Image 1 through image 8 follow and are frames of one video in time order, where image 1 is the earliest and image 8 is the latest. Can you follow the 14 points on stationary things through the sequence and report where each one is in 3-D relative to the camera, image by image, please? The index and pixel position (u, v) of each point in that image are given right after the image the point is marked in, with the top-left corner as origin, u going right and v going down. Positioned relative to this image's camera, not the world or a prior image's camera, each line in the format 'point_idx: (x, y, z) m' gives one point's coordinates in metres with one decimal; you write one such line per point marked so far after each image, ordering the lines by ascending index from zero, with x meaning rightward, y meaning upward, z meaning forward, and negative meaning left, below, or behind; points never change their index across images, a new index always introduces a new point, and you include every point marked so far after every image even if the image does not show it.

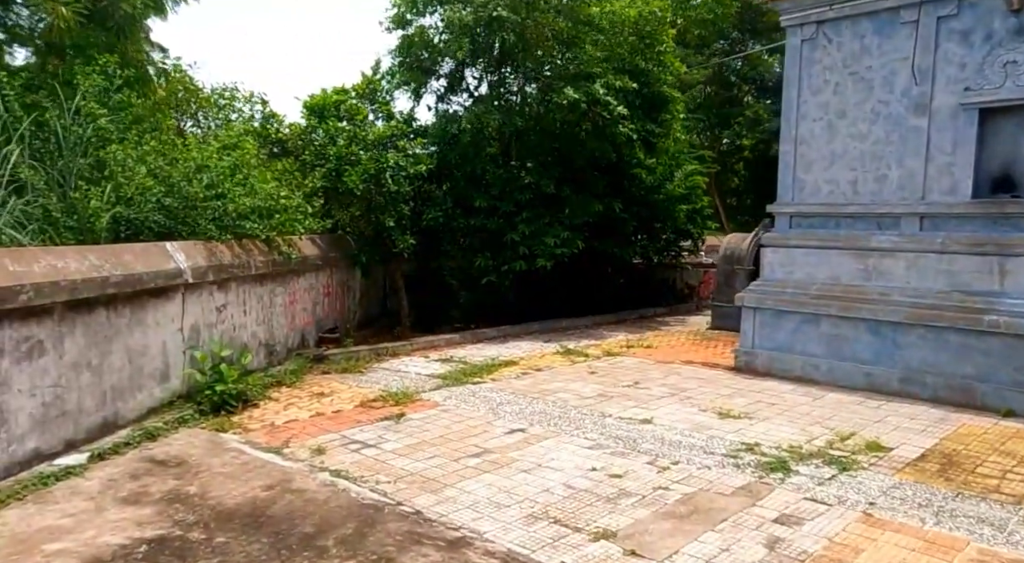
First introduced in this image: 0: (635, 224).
0: (+1.9, +0.9, +11.1) m
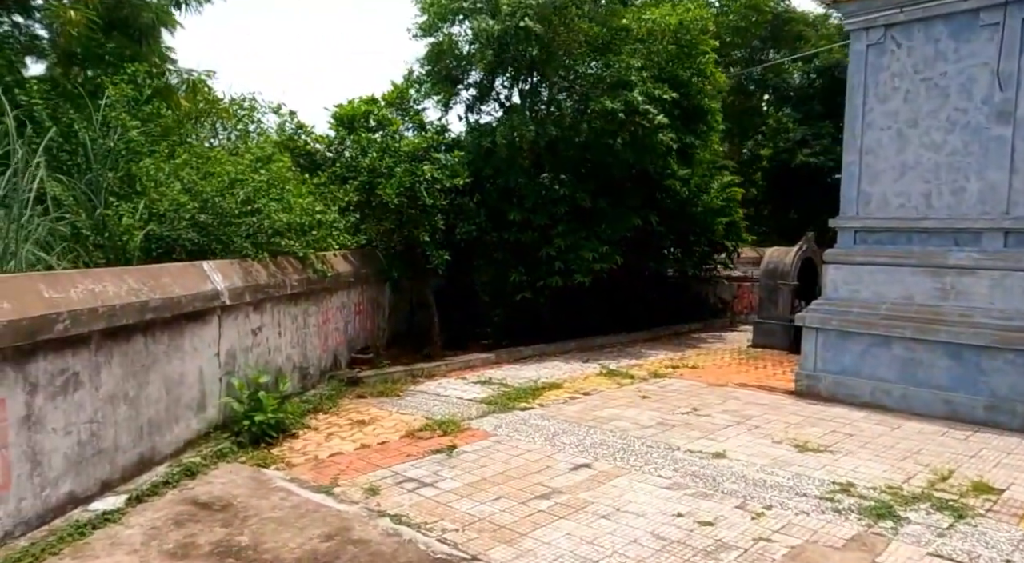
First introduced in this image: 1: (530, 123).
0: (+2.4, +0.7, +10.7) m
1: (+0.2, +2.0, +9.1) m
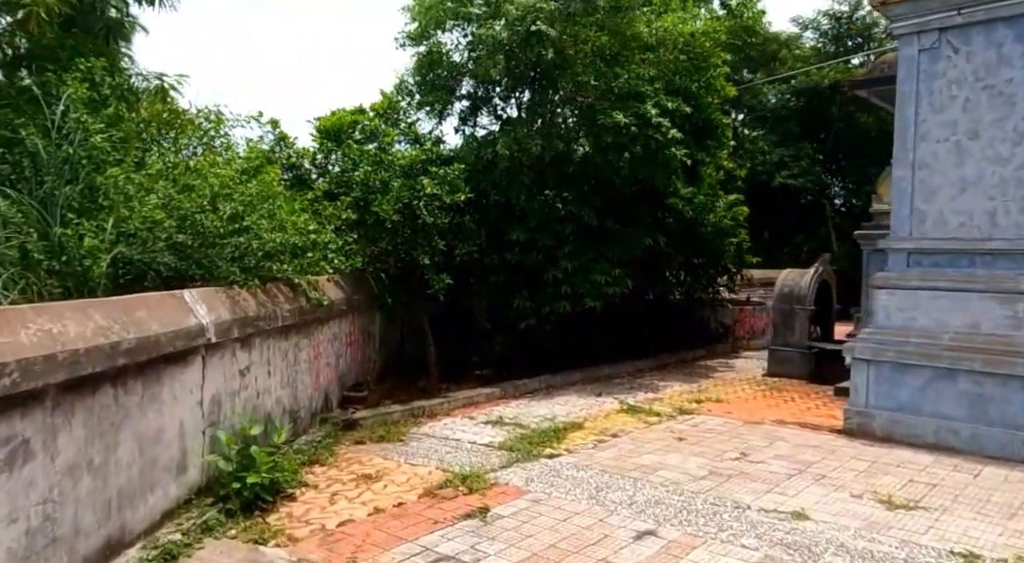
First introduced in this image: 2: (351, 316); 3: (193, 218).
0: (+2.4, +0.3, +10.1) m
1: (+0.3, +1.7, +8.4) m
2: (-1.6, -0.4, +7.2) m
3: (-2.2, +0.4, +4.9) m
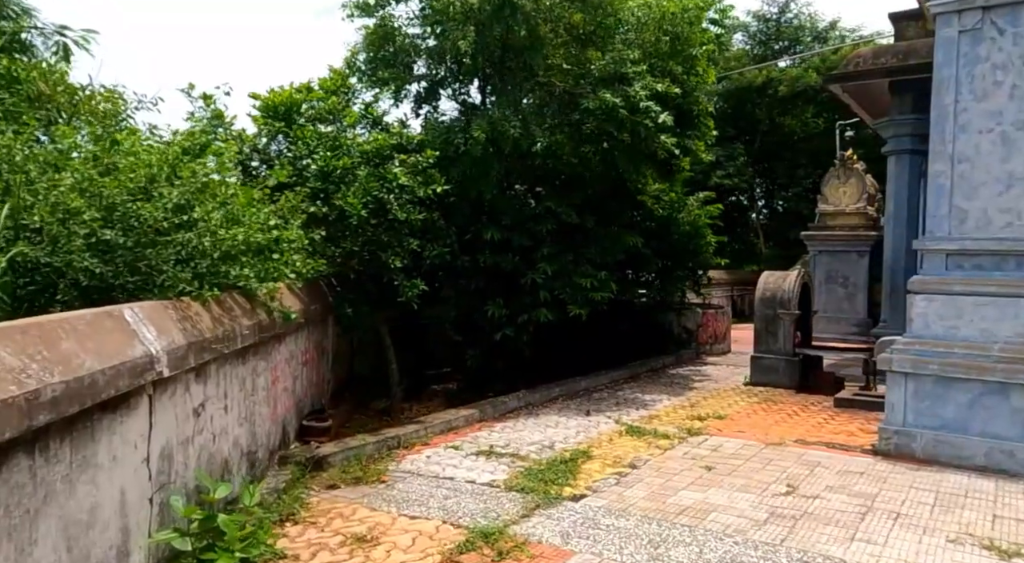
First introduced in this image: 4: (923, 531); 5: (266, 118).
0: (+1.9, +0.3, +9.4) m
1: (0.0, +1.7, +7.5) m
2: (-1.7, -0.4, +6.1) m
3: (-2.0, +0.4, +3.7) m
4: (+2.3, -1.4, +4.1) m
5: (-2.3, +1.5, +6.7) m
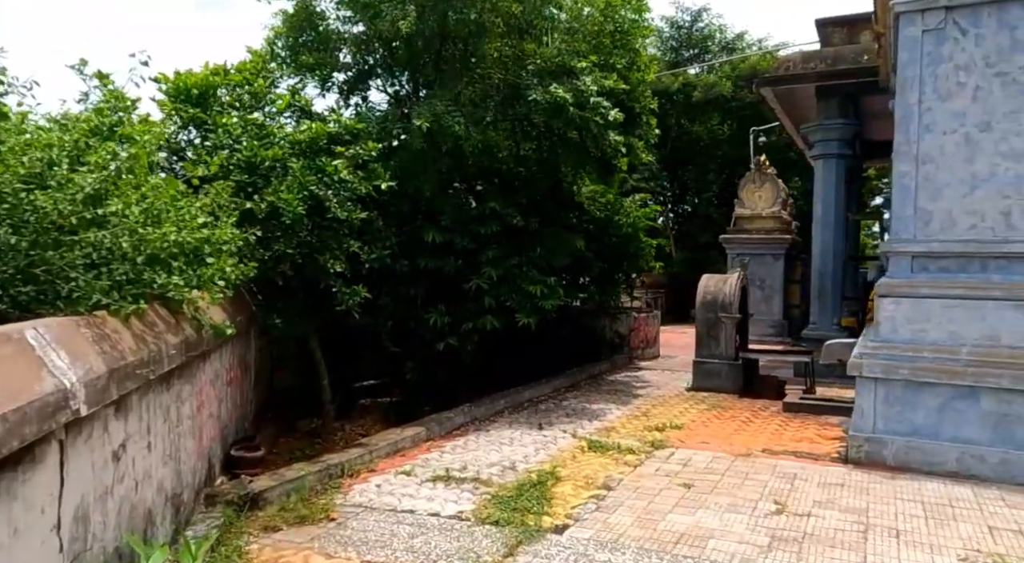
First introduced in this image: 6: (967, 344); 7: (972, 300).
0: (+1.1, +0.2, +9.1) m
1: (-0.6, +1.6, +6.9) m
2: (-2.0, -0.5, +5.3) m
3: (-2.0, +0.3, +2.9) m
4: (+2.2, -1.4, +3.9) m
5: (-2.7, +1.5, +5.9) m
6: (+3.3, -0.5, +5.2) m
7: (+3.3, -0.1, +5.2) m
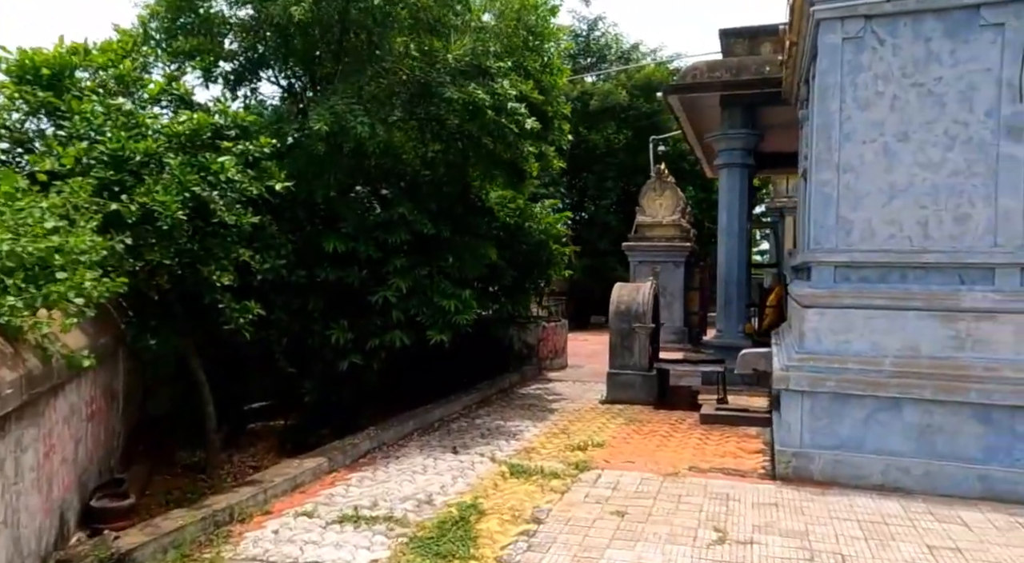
0: (-0.1, +0.1, +8.7) m
1: (-1.4, +1.5, +6.3) m
2: (-2.6, -0.6, +4.5) m
3: (-2.1, +0.3, +2.1) m
4: (+1.9, -1.5, +3.7) m
5: (-3.3, +1.3, +5.0) m
6: (+2.7, -0.5, +5.2) m
7: (+2.7, -0.2, +5.2) m
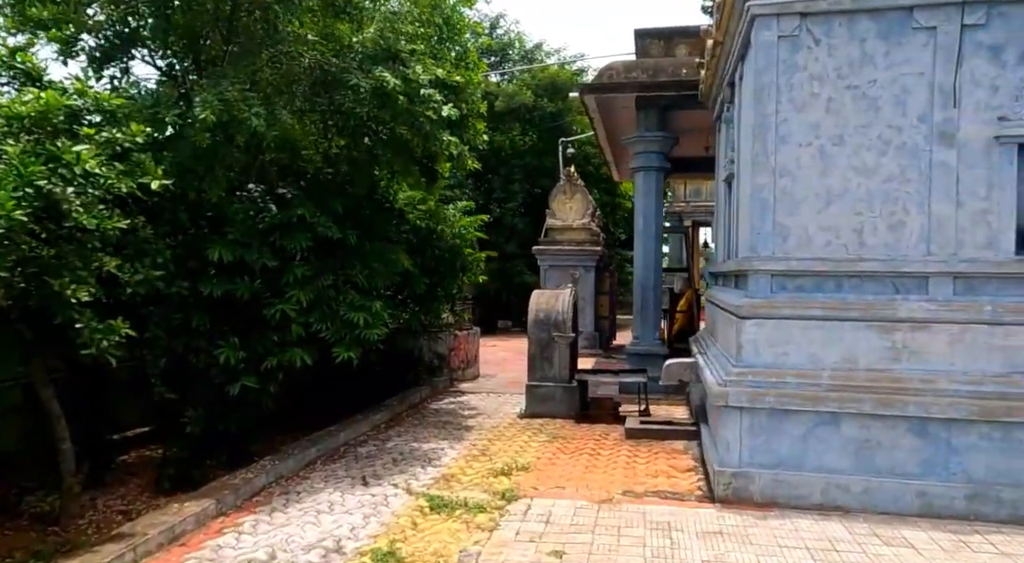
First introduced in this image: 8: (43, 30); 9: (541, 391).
0: (-1.1, 0.0, +8.1) m
1: (-2.0, +1.4, +5.6) m
2: (-3.0, -0.6, +3.5) m
3: (-2.2, +0.2, +1.3) m
4: (+1.6, -1.6, +3.4) m
5: (-3.8, +1.3, +3.9) m
6: (+2.2, -0.6, +5.0) m
7: (+2.2, -0.3, +5.0) m
8: (-3.7, +2.0, +5.8) m
9: (+0.3, -1.2, +8.0) m
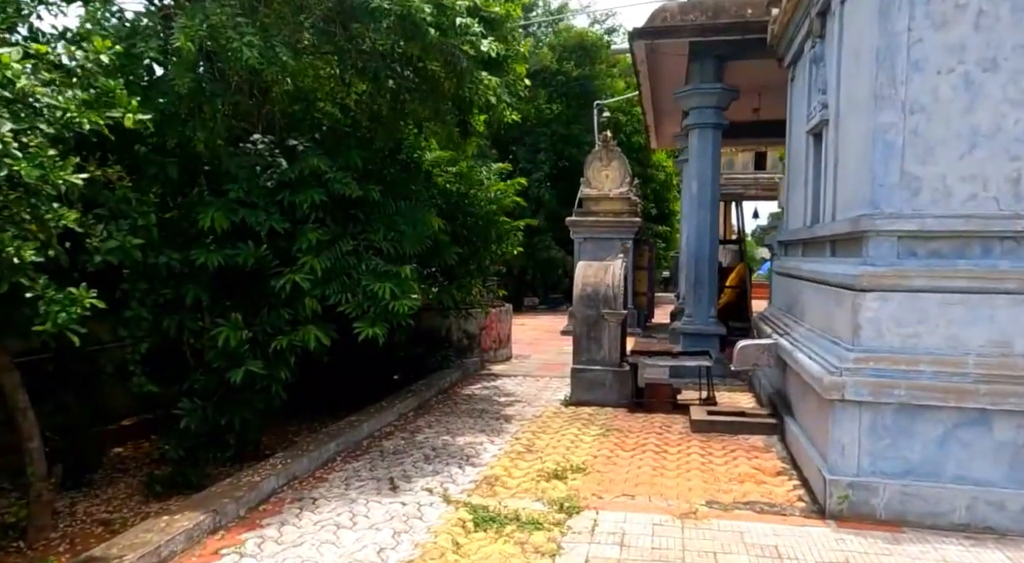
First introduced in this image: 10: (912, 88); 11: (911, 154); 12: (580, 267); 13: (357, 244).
0: (-0.6, +0.3, +7.1) m
1: (-1.7, +1.7, +4.6) m
2: (-2.6, -0.5, +2.6) m
3: (-2.0, +0.3, +0.3) m
4: (+1.9, -1.4, +2.4) m
5: (-3.5, +1.4, +3.0) m
6: (+2.5, -0.4, +4.0) m
7: (+2.6, -0.1, +4.0) m
8: (-3.4, +2.2, +4.8) m
9: (+0.7, -0.9, +7.0) m
10: (+2.3, +1.1, +4.1) m
11: (+2.3, +0.7, +4.1) m
12: (+0.7, +0.2, +7.3) m
13: (-1.1, +0.3, +5.2) m
